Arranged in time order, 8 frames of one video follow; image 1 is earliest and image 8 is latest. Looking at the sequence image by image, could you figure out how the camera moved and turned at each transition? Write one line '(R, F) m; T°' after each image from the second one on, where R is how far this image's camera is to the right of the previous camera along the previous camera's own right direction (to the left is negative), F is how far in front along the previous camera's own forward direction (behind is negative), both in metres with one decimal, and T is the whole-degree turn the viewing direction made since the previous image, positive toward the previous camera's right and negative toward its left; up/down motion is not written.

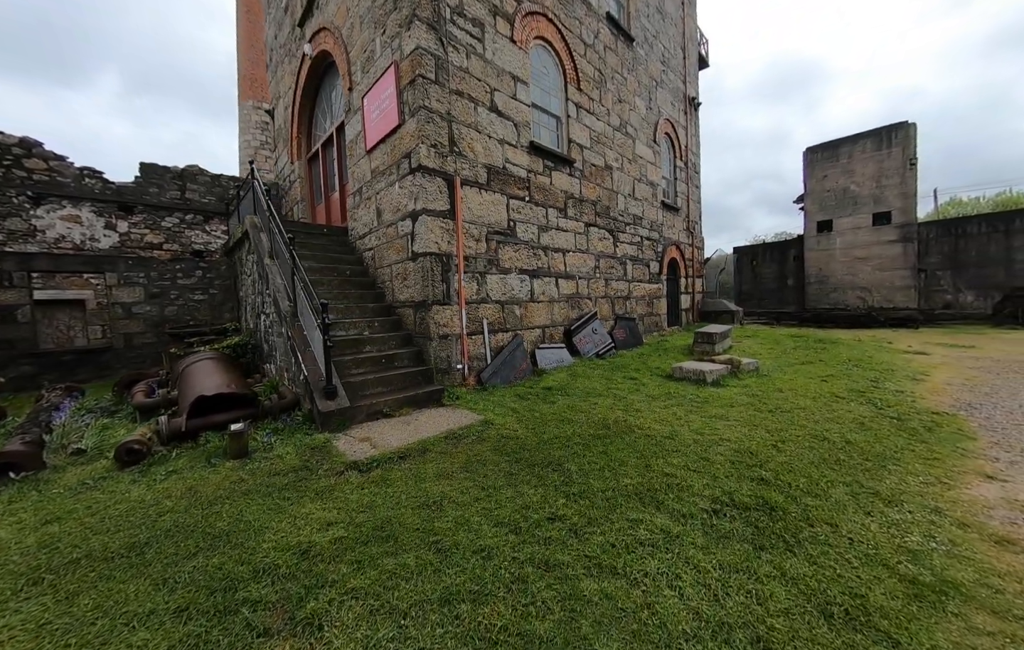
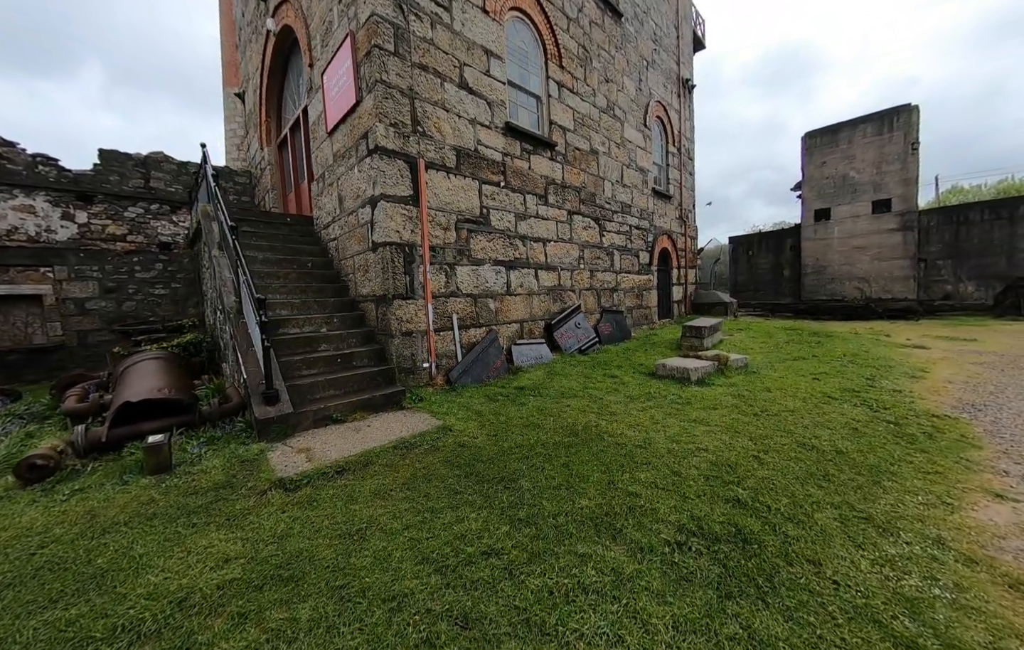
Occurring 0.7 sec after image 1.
(+0.3, +0.3) m; 0°
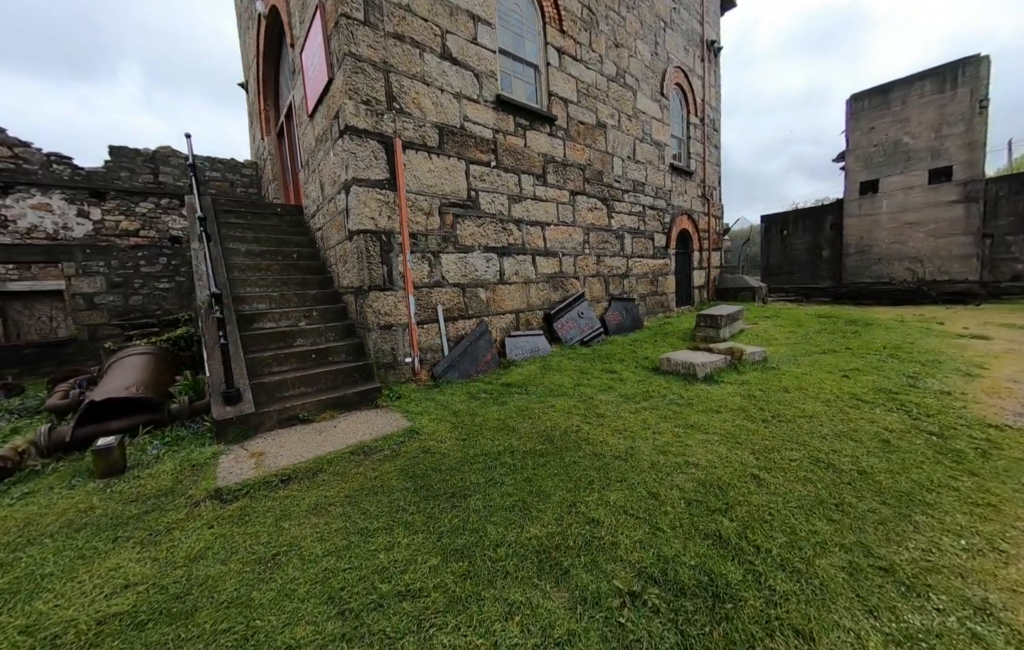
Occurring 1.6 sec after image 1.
(+0.4, +0.3) m; -4°
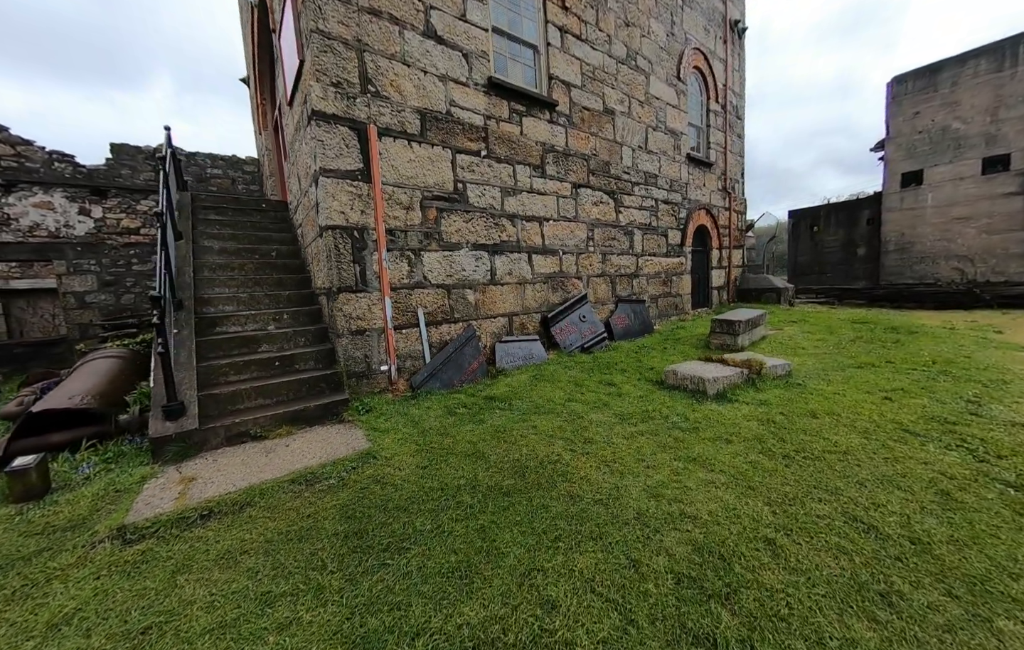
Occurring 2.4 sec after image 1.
(+0.3, +0.4) m; -3°
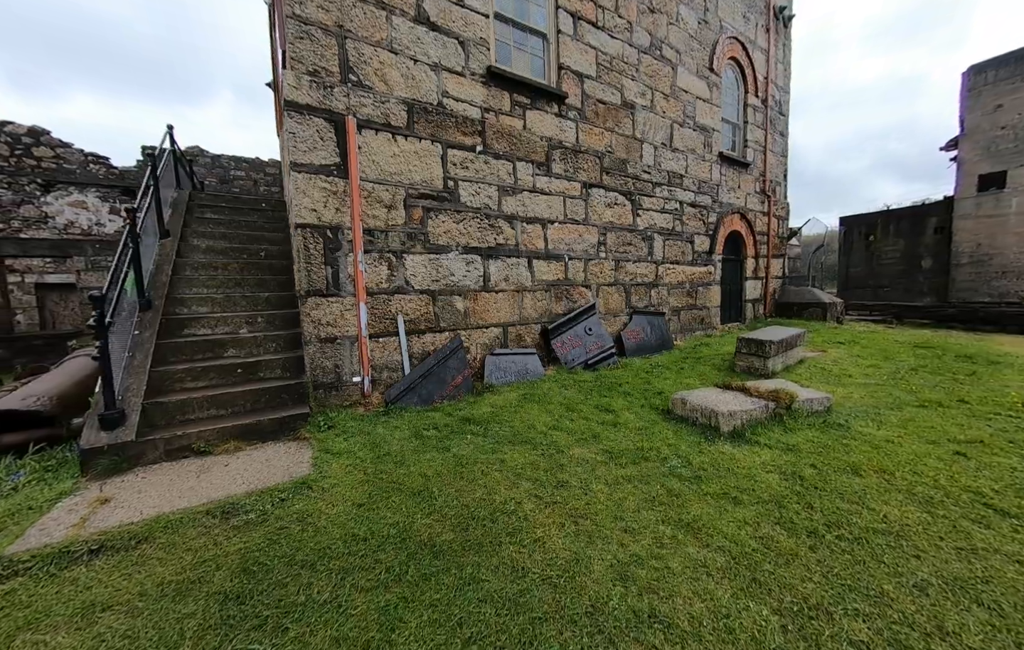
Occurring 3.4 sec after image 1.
(+0.4, +0.4) m; -5°
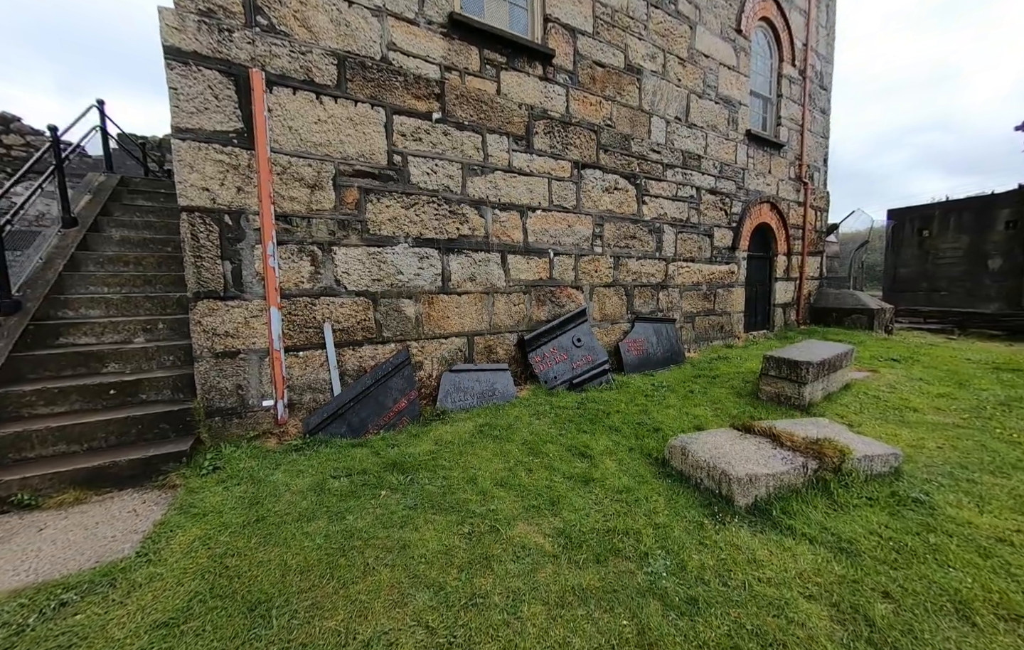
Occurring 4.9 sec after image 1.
(+0.5, +0.8) m; -3°
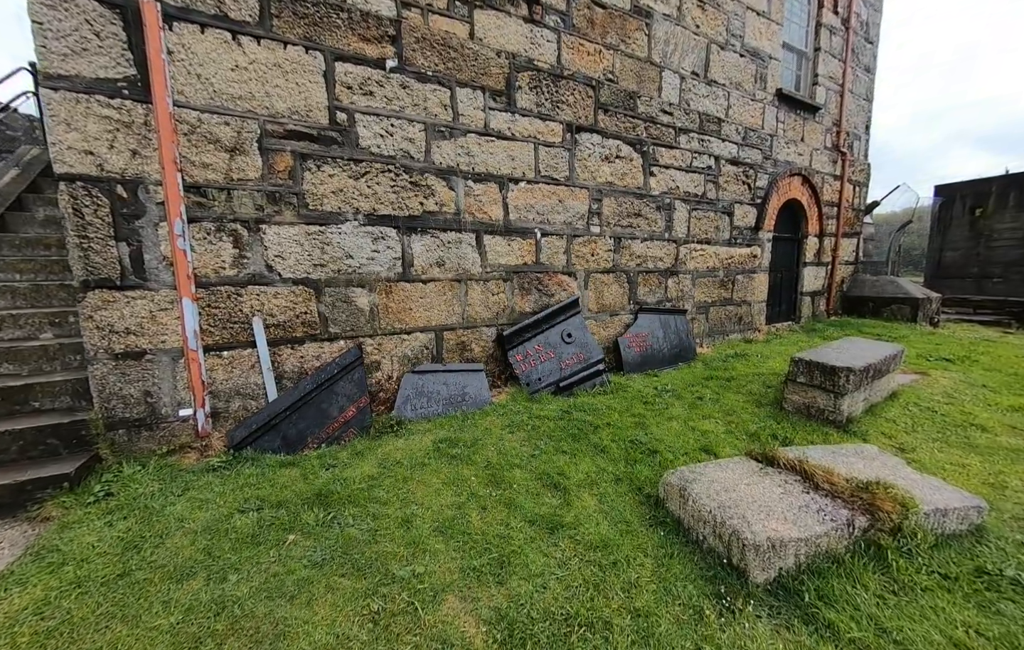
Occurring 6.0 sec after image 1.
(+0.3, +0.5) m; -2°
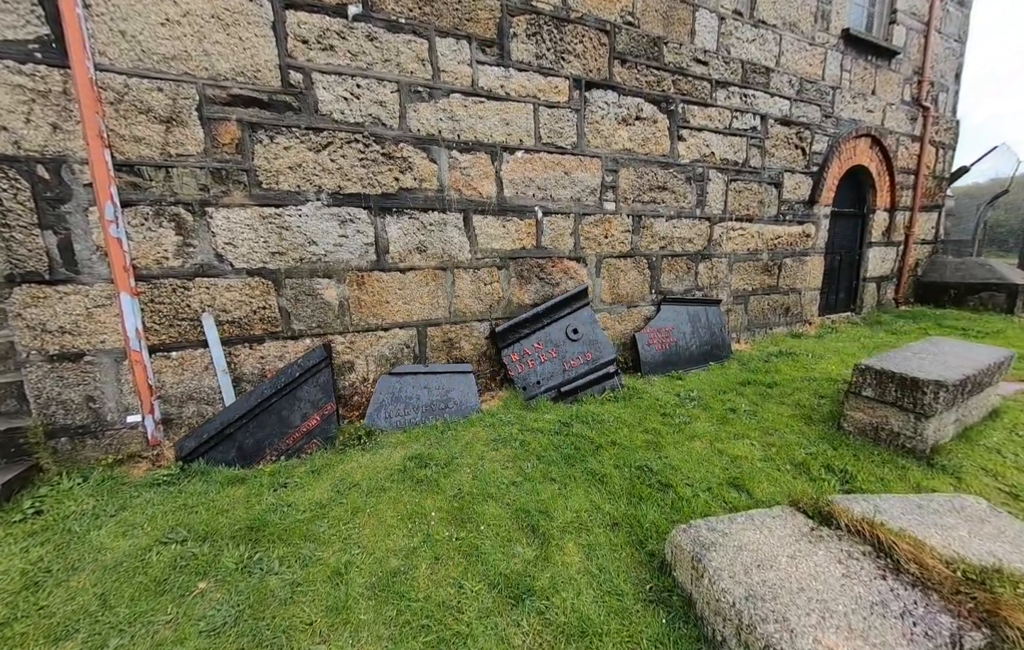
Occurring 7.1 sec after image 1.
(+0.3, +0.4) m; -5°
